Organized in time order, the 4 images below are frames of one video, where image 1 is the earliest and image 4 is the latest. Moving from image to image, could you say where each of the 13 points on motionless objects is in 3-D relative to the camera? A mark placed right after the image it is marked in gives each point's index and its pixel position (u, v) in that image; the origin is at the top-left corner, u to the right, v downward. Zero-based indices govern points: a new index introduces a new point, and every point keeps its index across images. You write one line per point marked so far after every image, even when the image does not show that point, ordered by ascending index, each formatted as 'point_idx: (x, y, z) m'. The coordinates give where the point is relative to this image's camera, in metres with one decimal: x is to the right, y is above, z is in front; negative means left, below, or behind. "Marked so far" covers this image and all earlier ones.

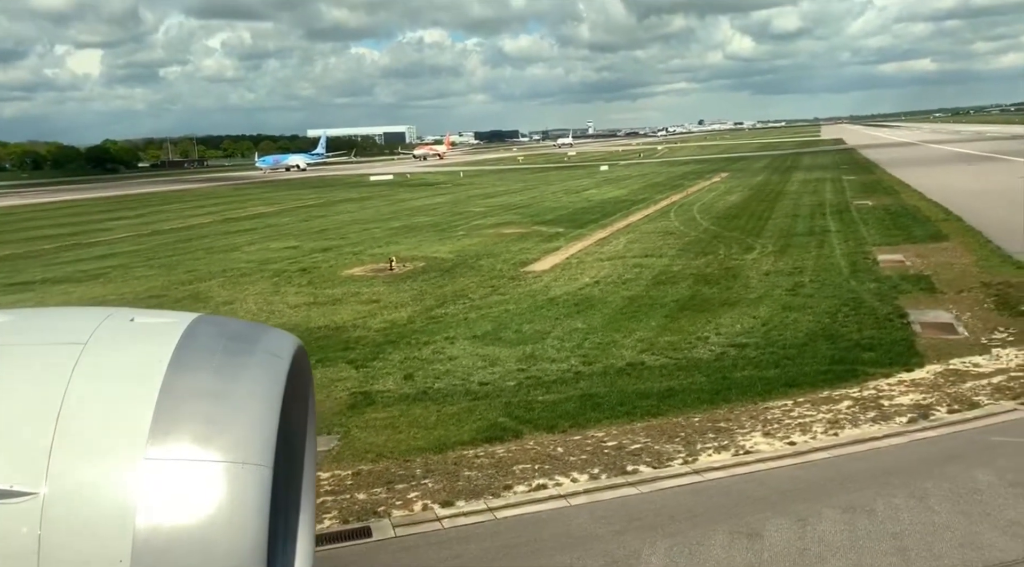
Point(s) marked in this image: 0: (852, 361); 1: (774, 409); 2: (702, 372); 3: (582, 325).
0: (+4.8, -1.1, +12.9) m
1: (+3.0, -1.5, +10.7) m
2: (+2.7, -1.3, +13.0) m
3: (+1.3, -0.8, +17.8) m
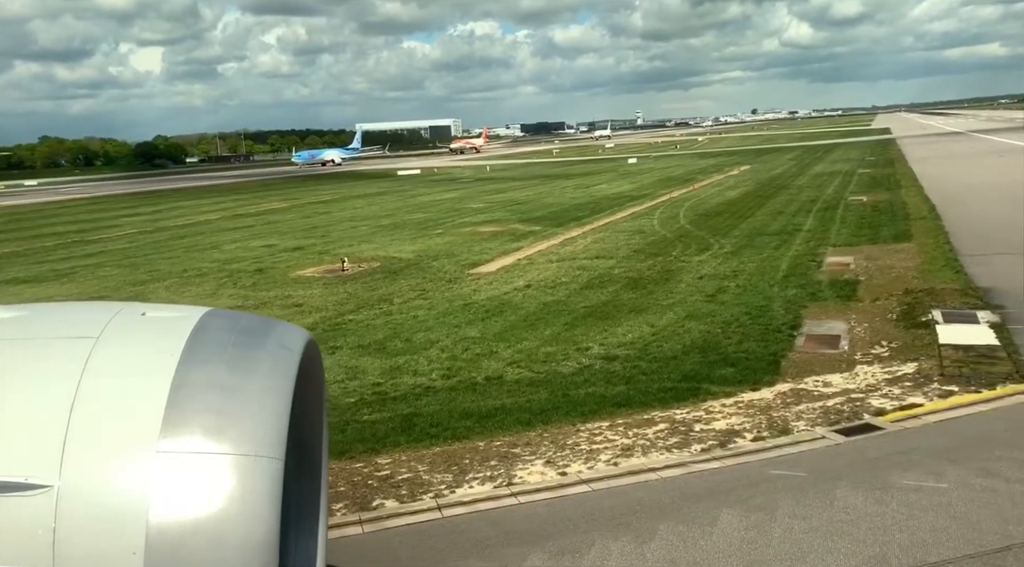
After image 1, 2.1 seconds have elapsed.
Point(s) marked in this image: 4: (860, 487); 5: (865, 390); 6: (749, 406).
0: (+2.6, -1.3, +12.4) m
1: (+0.8, -1.6, +10.1) m
2: (+0.5, -1.4, +12.5) m
3: (-0.7, -1.0, +17.3) m
4: (+3.0, -1.7, +7.8) m
5: (+4.3, -1.3, +11.1) m
6: (+2.8, -1.5, +10.8) m
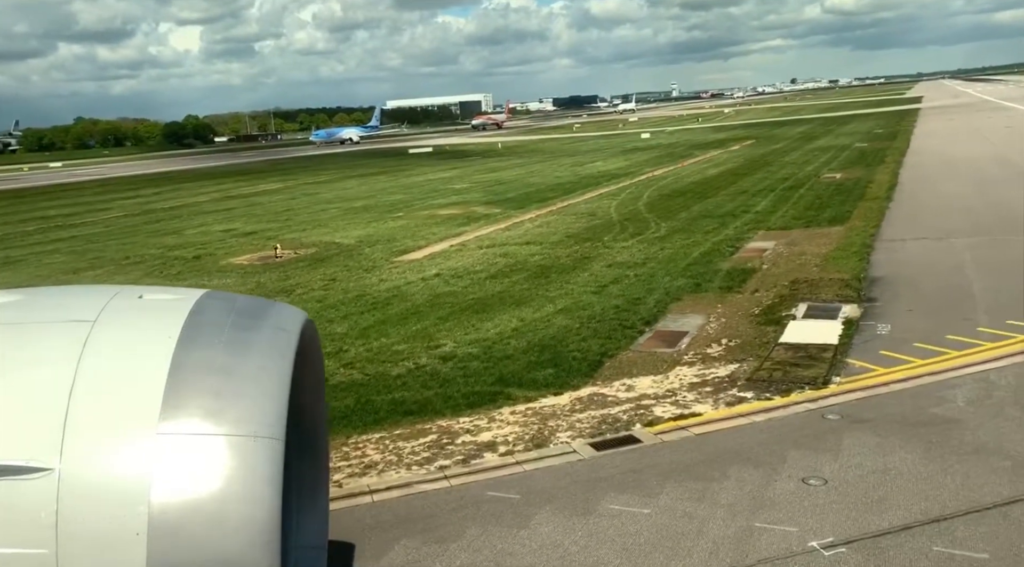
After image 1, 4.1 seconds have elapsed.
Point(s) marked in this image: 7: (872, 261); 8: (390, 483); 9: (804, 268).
0: (+0.1, -1.3, +11.9) m
1: (-1.8, -1.7, +9.7) m
2: (-2.0, -1.5, +12.1) m
3: (-3.2, -0.9, +16.9) m
4: (+0.4, -1.9, +7.4) m
5: (+1.7, -1.3, +10.6) m
6: (+0.2, -1.5, +10.3) m
7: (+7.8, +0.5, +19.7) m
8: (-1.1, -1.8, +8.4) m
9: (+6.3, +0.3, +19.6) m
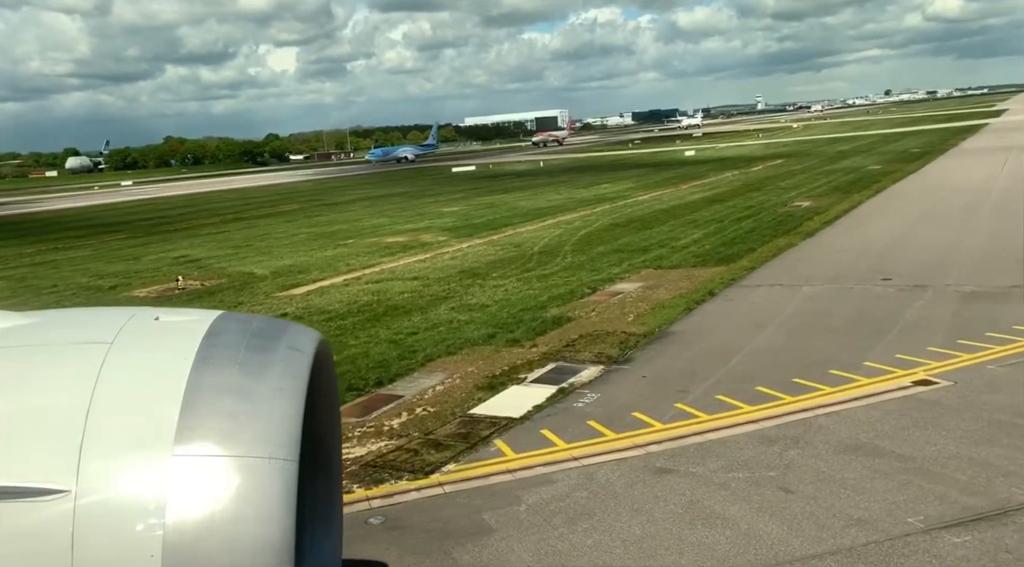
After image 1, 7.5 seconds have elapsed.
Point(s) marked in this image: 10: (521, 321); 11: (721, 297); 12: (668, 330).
0: (-4.3, -2.1, +11.1) m
1: (-6.2, -2.5, +9.0) m
2: (-6.4, -2.3, +11.3) m
3: (-7.4, -1.8, +16.2) m
4: (-4.2, -2.6, +6.5) m
5: (-2.7, -2.1, +9.7) m
6: (-4.2, -2.3, +9.5) m
7: (+3.8, -0.6, +18.6) m
8: (-5.7, -2.6, +7.6) m
9: (+2.3, -0.7, +18.5) m
10: (+0.1, -0.8, +19.1) m
11: (+4.7, -0.3, +20.0) m
12: (+2.9, -0.8, +16.6) m
